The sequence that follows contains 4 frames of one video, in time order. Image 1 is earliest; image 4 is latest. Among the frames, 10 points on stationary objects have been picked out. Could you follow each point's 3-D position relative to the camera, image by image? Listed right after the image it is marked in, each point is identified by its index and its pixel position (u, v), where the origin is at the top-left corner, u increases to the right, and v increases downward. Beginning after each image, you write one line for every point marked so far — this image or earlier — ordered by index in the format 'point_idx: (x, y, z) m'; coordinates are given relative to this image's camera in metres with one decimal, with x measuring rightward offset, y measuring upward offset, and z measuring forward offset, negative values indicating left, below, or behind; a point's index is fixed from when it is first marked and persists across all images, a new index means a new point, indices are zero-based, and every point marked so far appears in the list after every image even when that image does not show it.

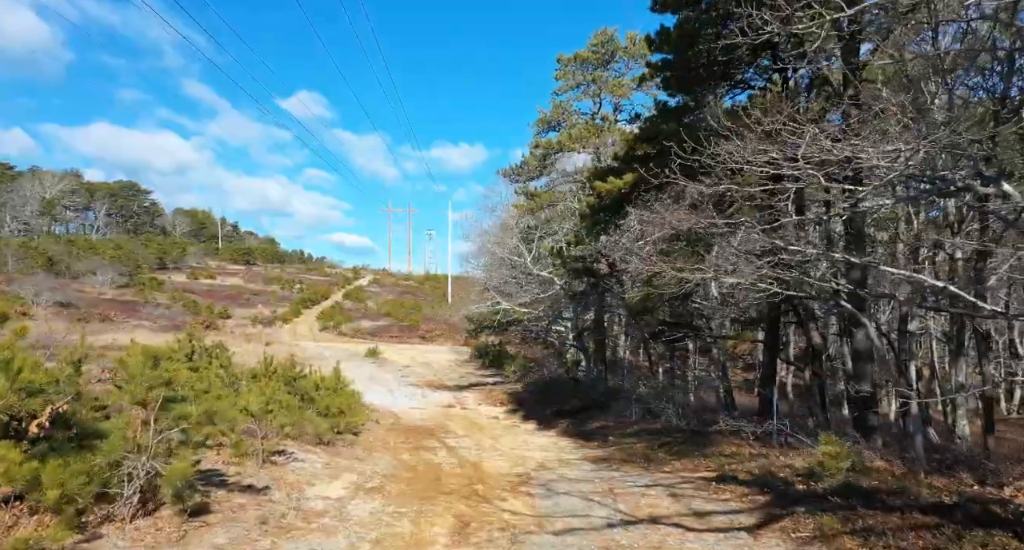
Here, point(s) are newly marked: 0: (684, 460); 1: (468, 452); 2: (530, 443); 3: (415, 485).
0: (+2.2, -2.3, +7.5) m
1: (-0.7, -2.7, +9.3) m
2: (+0.3, -2.9, +10.4) m
3: (-1.0, -2.3, +6.4) m
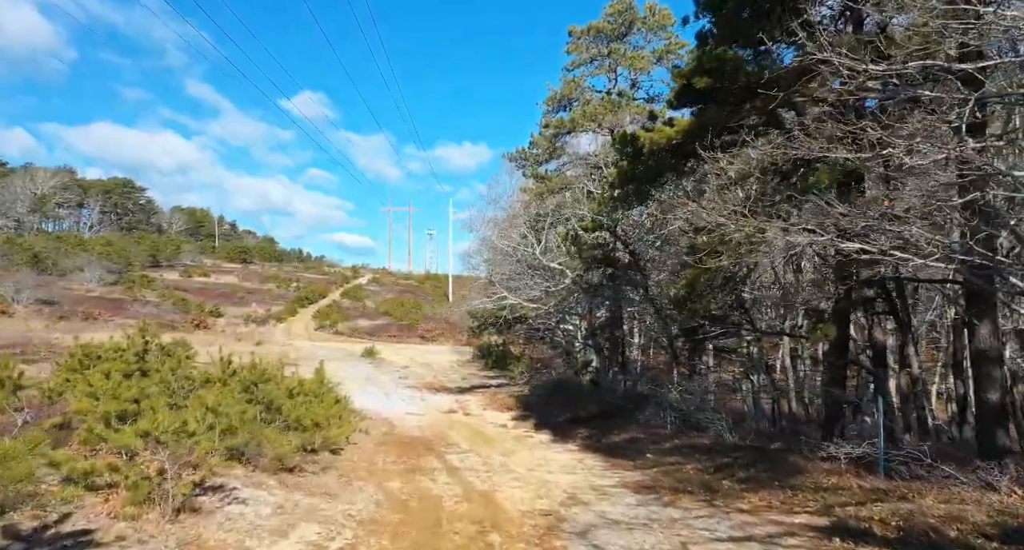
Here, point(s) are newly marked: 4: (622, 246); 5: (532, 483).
0: (+2.4, -2.1, +5.7) m
1: (-0.5, -2.5, +7.5) m
2: (+0.6, -2.6, +8.5) m
3: (-0.8, -2.0, +4.6) m
4: (+2.8, +0.7, +15.1) m
5: (+0.2, -2.4, +6.9) m
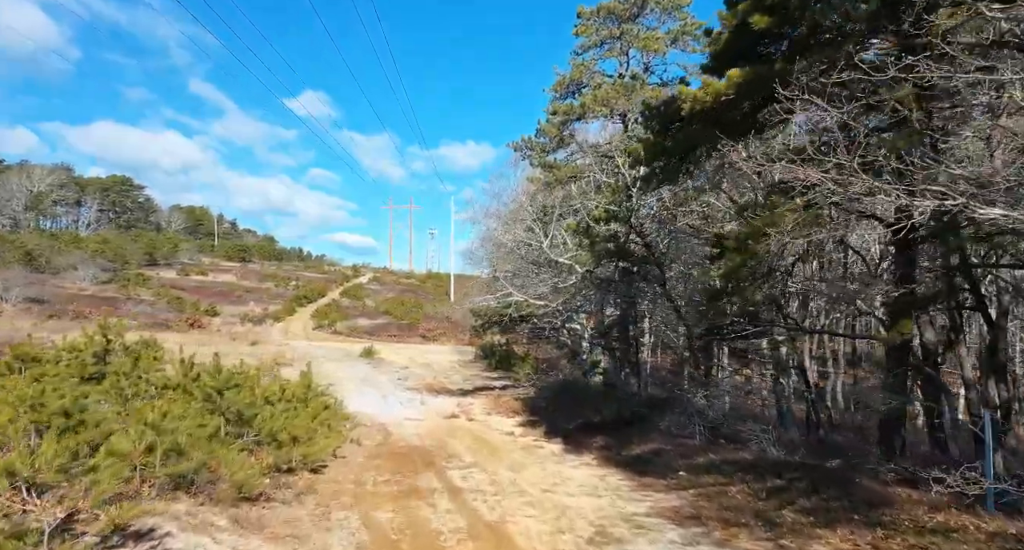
0: (+2.5, -1.9, +4.5) m
1: (-0.3, -2.3, +6.3) m
2: (+0.7, -2.5, +7.4) m
3: (-0.7, -1.9, +3.4) m
4: (+2.9, +0.9, +13.9) m
5: (+0.4, -2.3, +5.8) m
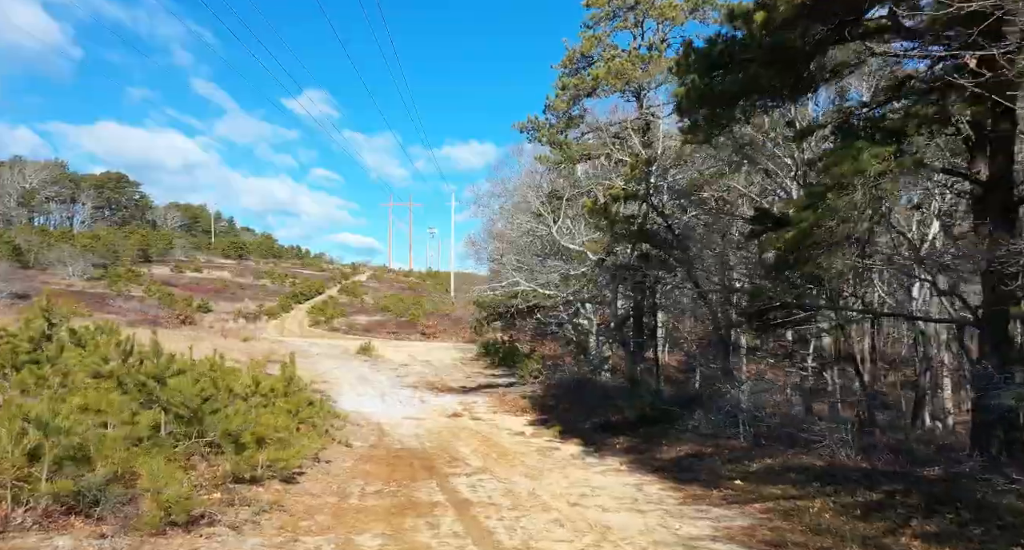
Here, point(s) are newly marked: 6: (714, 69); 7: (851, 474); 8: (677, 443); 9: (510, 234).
0: (+2.7, -1.6, +3.2) m
1: (-0.2, -2.0, +5.1) m
2: (+0.9, -2.2, +6.1) m
3: (-0.5, -1.5, +2.1) m
4: (+3.1, +1.2, +12.6) m
5: (+0.6, -1.9, +4.5) m
6: (+2.3, +2.4, +7.0) m
7: (+3.0, -1.8, +5.4) m
8: (+2.3, -2.4, +8.6) m
9: (-0.2, +1.4, +19.4) m
